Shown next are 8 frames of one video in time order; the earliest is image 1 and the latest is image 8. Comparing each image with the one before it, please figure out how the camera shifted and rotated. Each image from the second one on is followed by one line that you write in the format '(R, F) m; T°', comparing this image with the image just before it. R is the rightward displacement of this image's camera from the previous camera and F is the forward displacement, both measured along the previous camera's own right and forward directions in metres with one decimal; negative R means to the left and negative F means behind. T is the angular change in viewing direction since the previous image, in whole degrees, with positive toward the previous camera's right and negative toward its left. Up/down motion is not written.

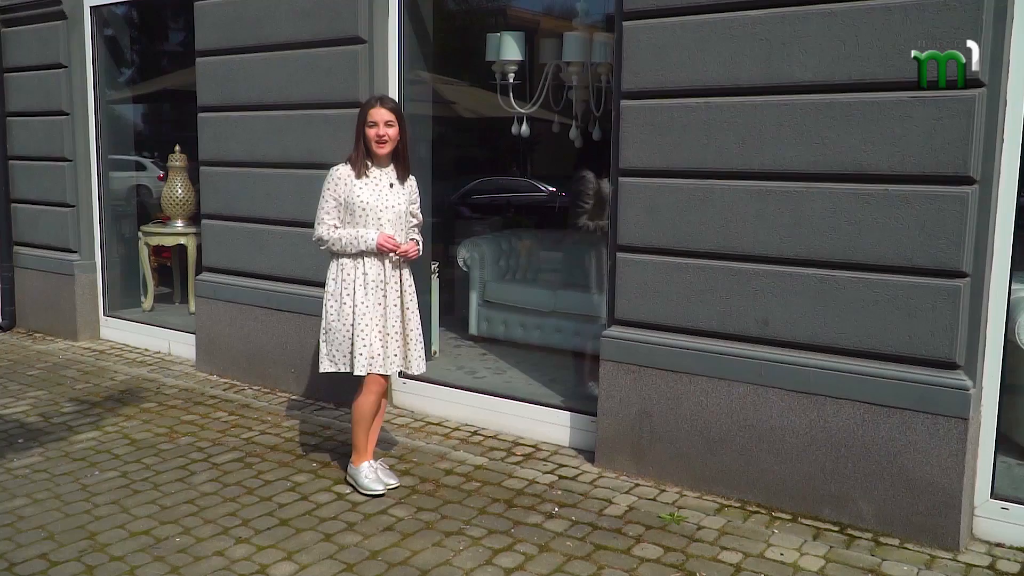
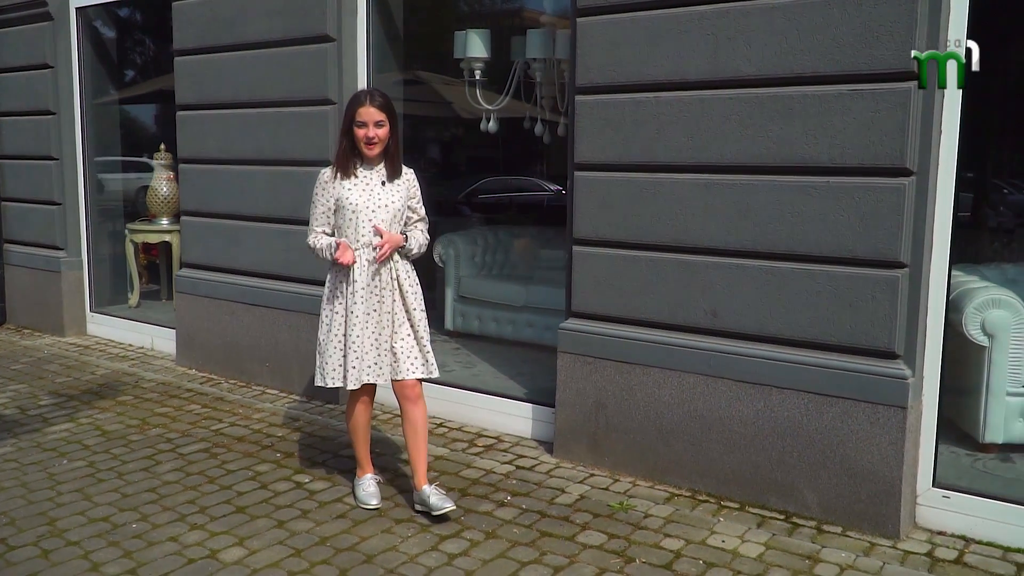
(+0.3, -0.1) m; -1°
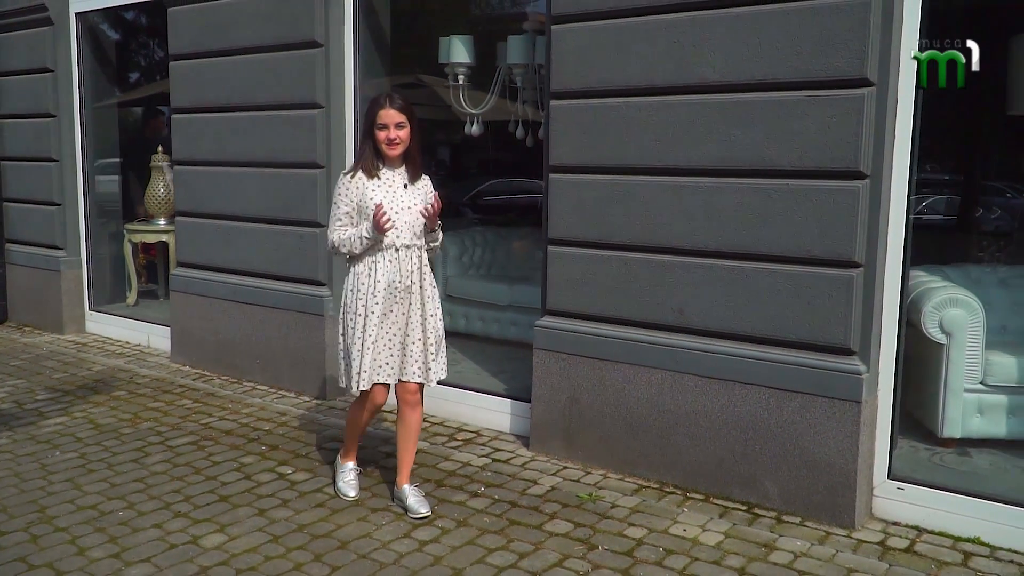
(+0.2, -0.1) m; 0°
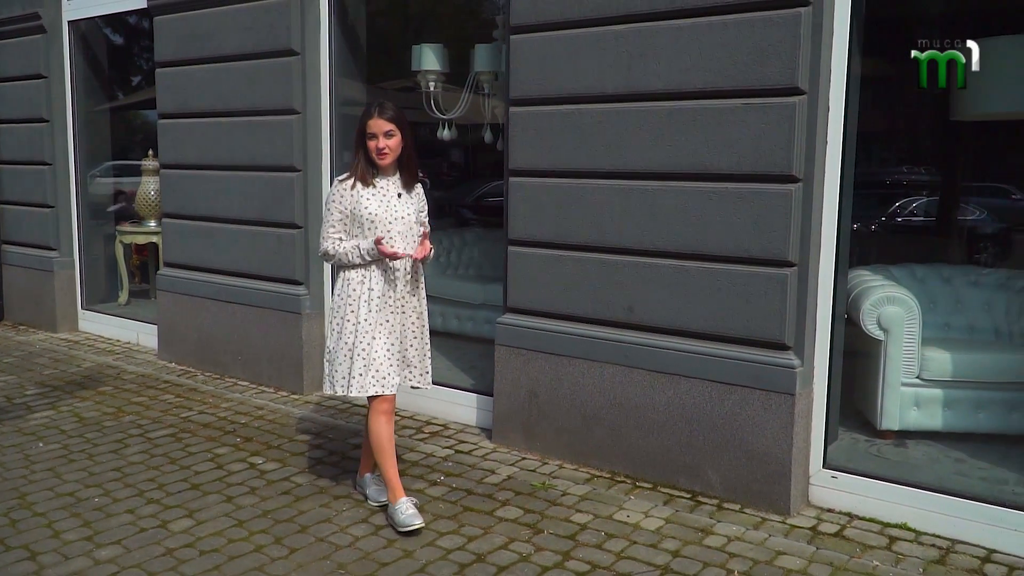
(+0.2, -0.2) m; 0°
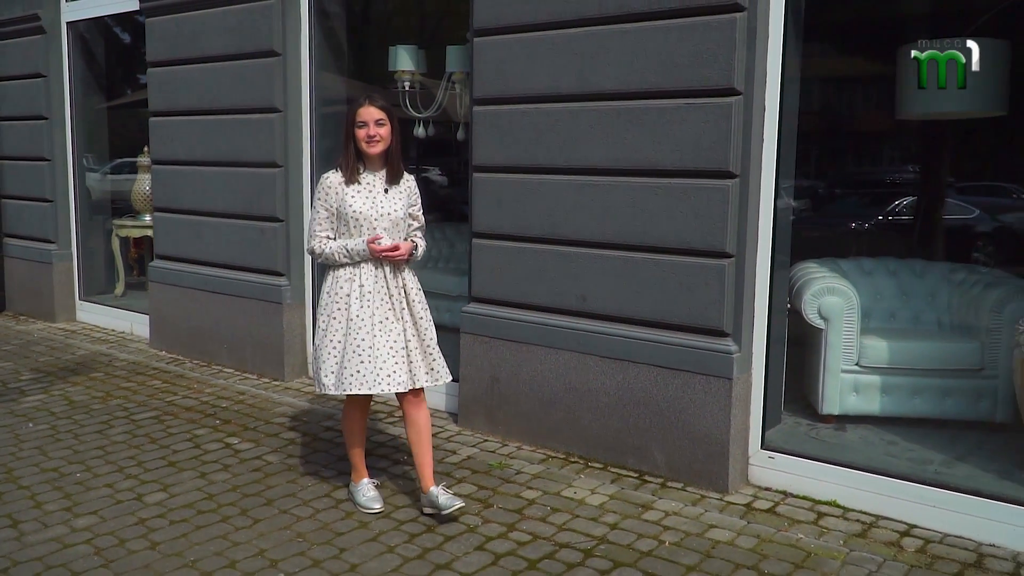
(+0.3, -0.2) m; -1°
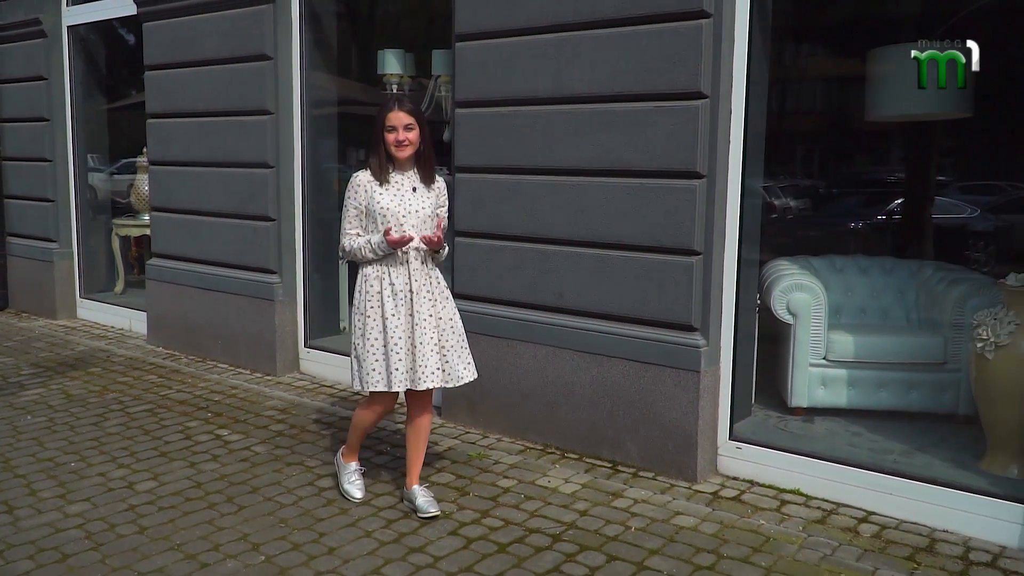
(+0.1, -0.2) m; 0°
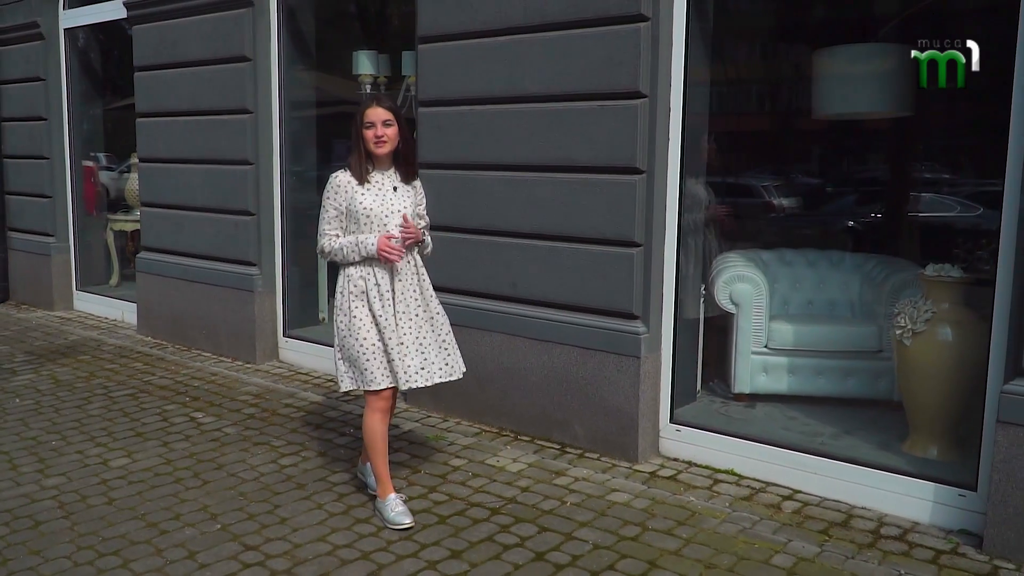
(+0.3, -0.2) m; -1°
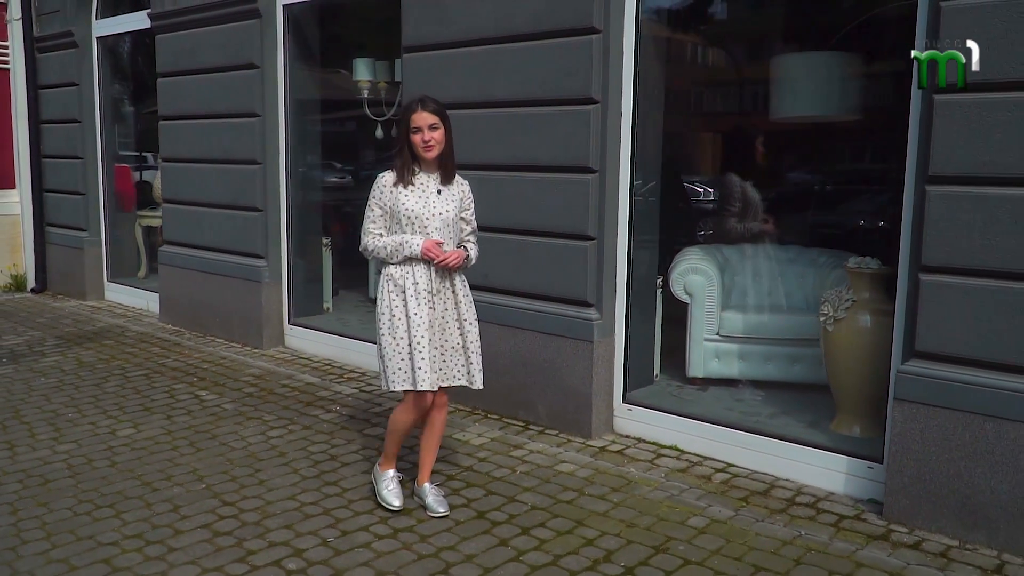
(+0.4, -0.4) m; -3°
